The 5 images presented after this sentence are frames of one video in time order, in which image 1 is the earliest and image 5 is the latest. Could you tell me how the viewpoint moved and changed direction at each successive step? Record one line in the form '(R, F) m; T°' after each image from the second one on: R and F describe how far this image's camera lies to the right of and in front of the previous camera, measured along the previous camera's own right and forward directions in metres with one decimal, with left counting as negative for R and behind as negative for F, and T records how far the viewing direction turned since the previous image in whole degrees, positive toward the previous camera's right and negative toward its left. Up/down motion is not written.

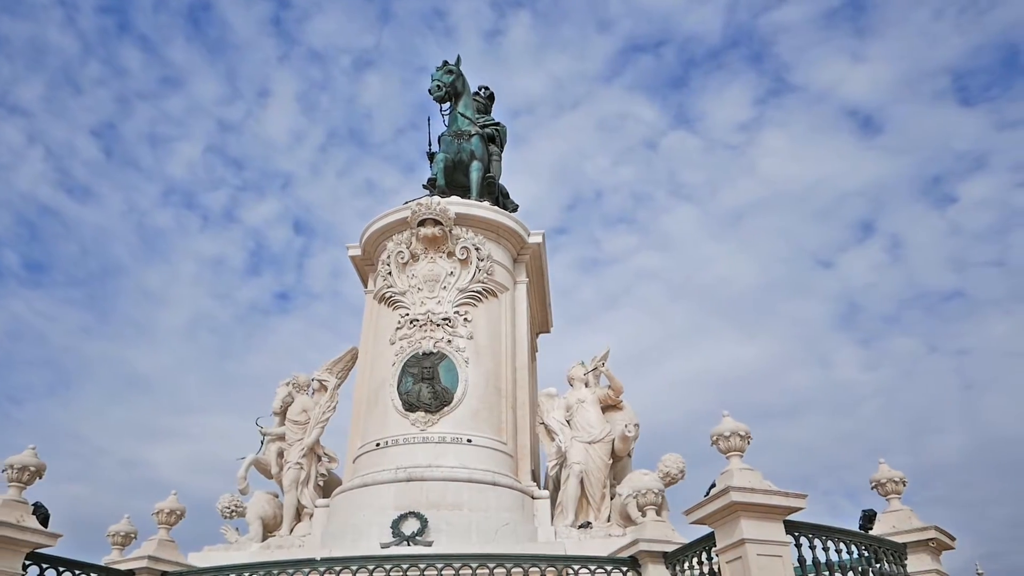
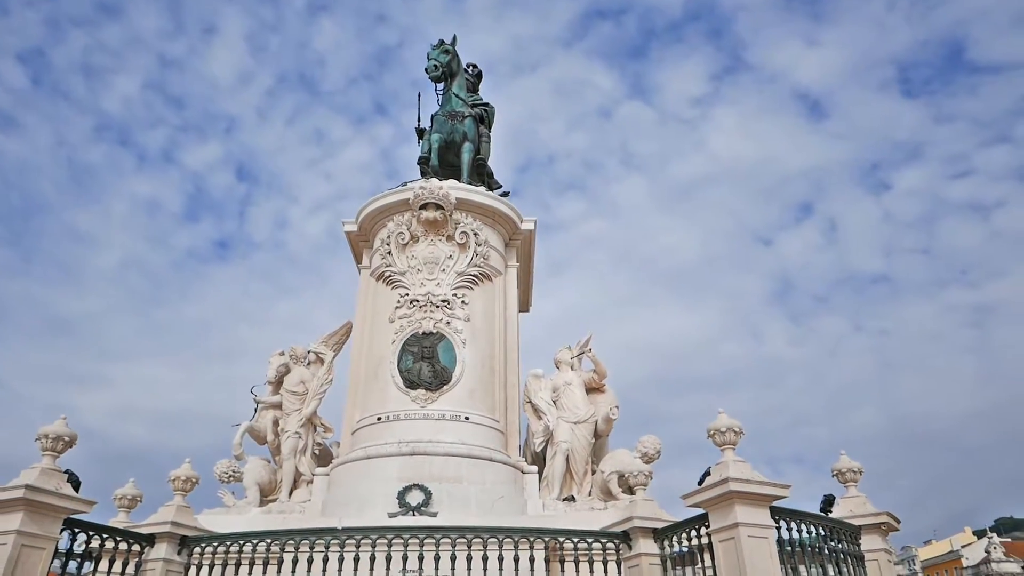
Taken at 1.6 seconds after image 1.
(-1.0, -0.6) m; +5°
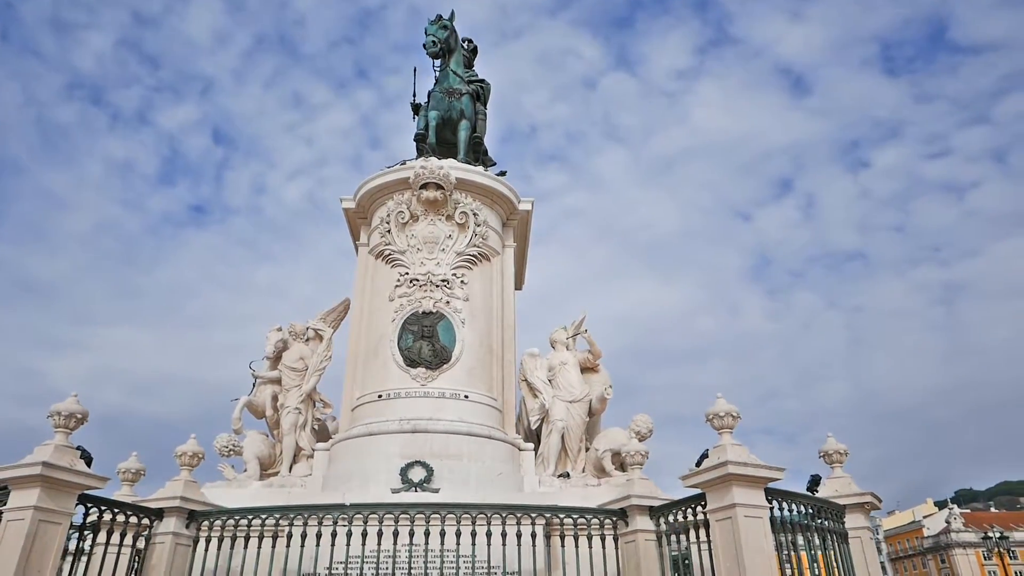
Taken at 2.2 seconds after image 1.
(-0.4, -0.2) m; +2°
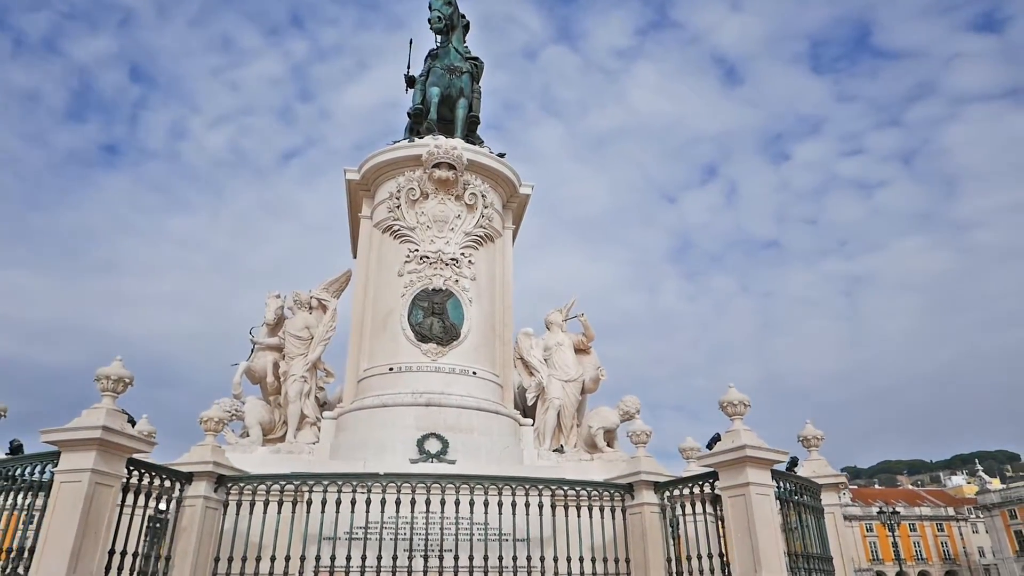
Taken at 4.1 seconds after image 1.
(-1.7, -0.5) m; +6°
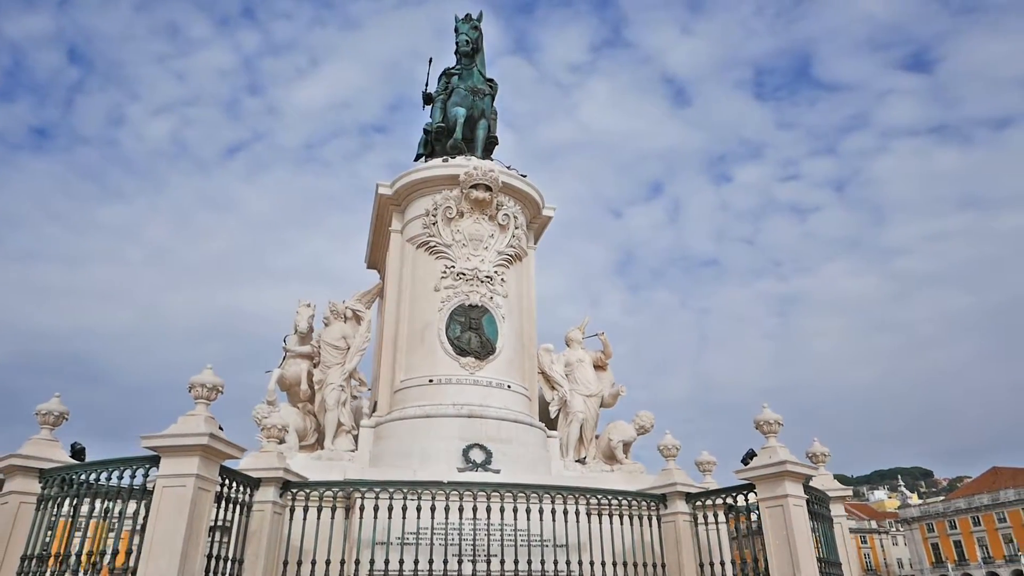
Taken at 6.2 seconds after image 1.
(-1.9, -0.6) m; +5°
